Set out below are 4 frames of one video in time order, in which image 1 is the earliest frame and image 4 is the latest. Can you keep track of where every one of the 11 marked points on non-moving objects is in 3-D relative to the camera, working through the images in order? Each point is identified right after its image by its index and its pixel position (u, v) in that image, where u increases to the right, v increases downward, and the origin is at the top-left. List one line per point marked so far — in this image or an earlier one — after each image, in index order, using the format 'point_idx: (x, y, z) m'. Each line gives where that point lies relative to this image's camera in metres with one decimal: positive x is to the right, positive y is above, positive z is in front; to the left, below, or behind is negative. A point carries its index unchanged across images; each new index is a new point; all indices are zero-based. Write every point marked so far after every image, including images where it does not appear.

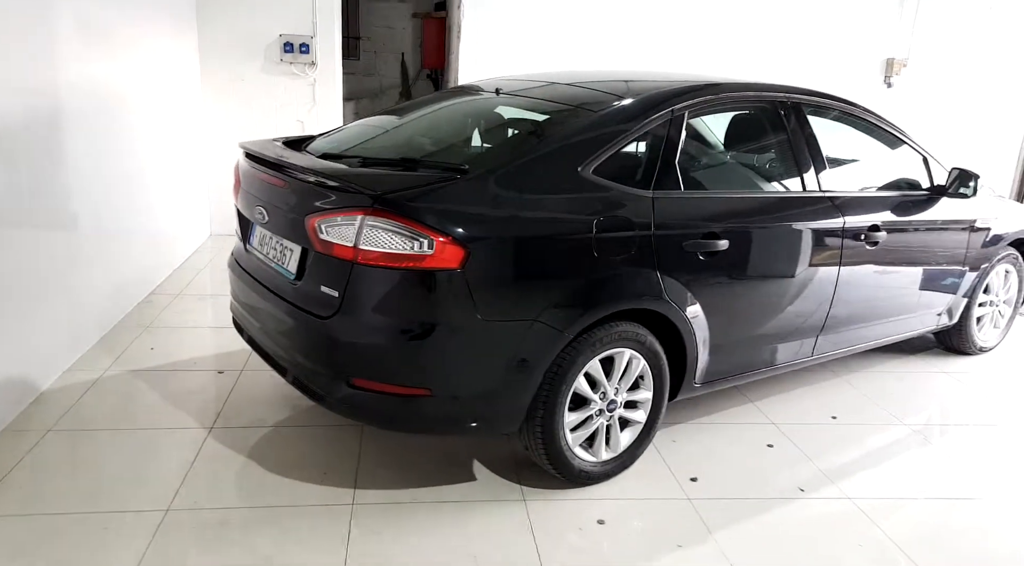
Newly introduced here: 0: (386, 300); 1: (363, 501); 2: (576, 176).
0: (-0.4, 0.0, +2.0) m
1: (-0.5, -0.7, +2.2) m
2: (+0.2, +0.3, +2.2) m
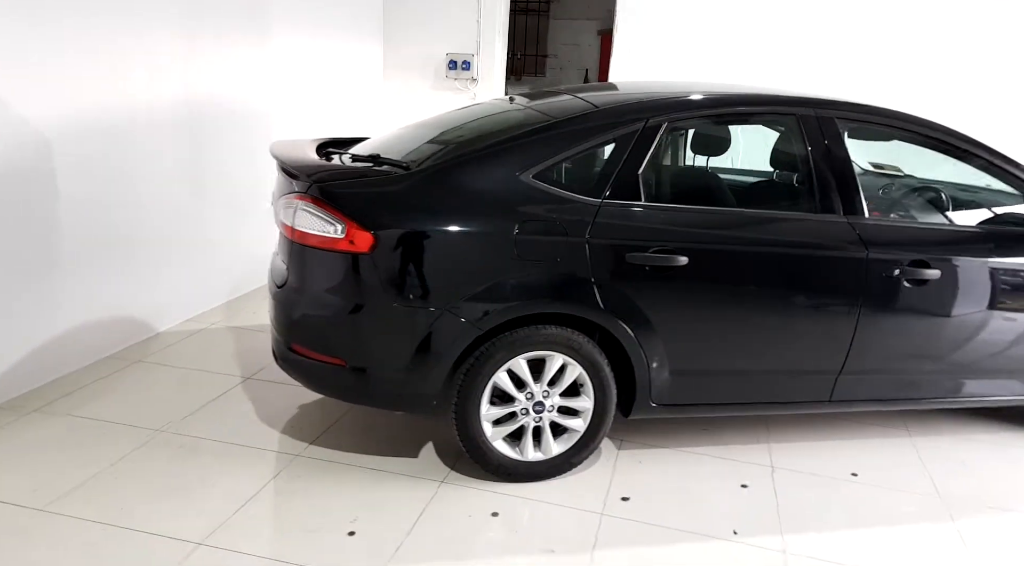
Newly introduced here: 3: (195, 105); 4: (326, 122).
0: (-0.6, 0.0, +2.3) m
1: (-0.7, -0.6, +2.5) m
2: (0.0, +0.3, +2.3) m
3: (-1.7, +1.0, +4.0) m
4: (-1.4, +1.2, +5.5) m
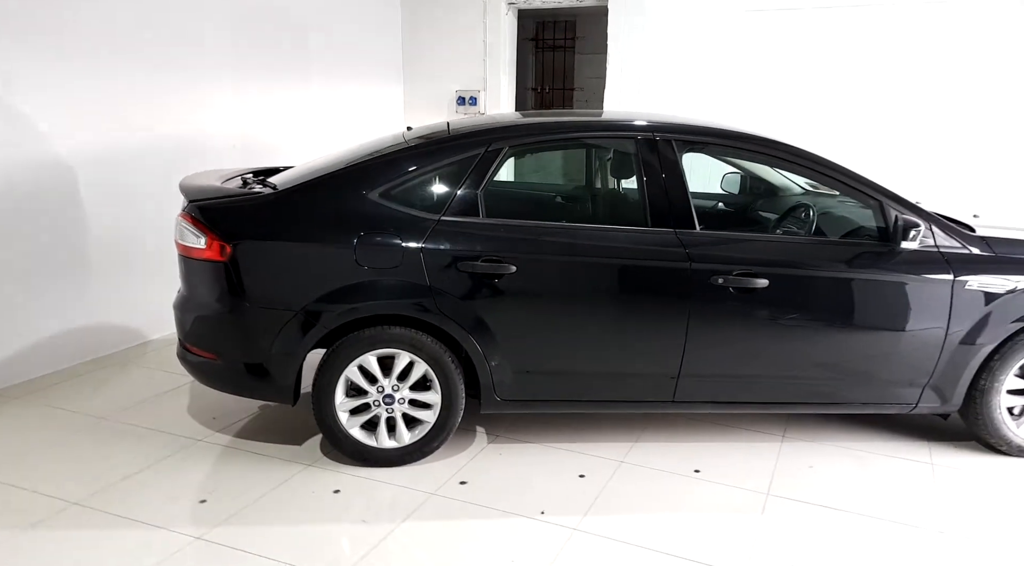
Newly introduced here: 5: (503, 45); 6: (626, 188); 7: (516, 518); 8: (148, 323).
0: (-1.2, 0.0, +2.7) m
1: (-1.2, -0.6, +2.9) m
2: (-0.6, +0.3, +2.6) m
3: (-2.0, +0.9, +4.6) m
4: (-1.6, +1.1, +6.0) m
5: (-0.1, +2.0, +6.0) m
6: (+0.4, +0.4, +2.8) m
7: (0.0, -0.8, +2.4) m
8: (-2.2, -0.2, +4.3) m
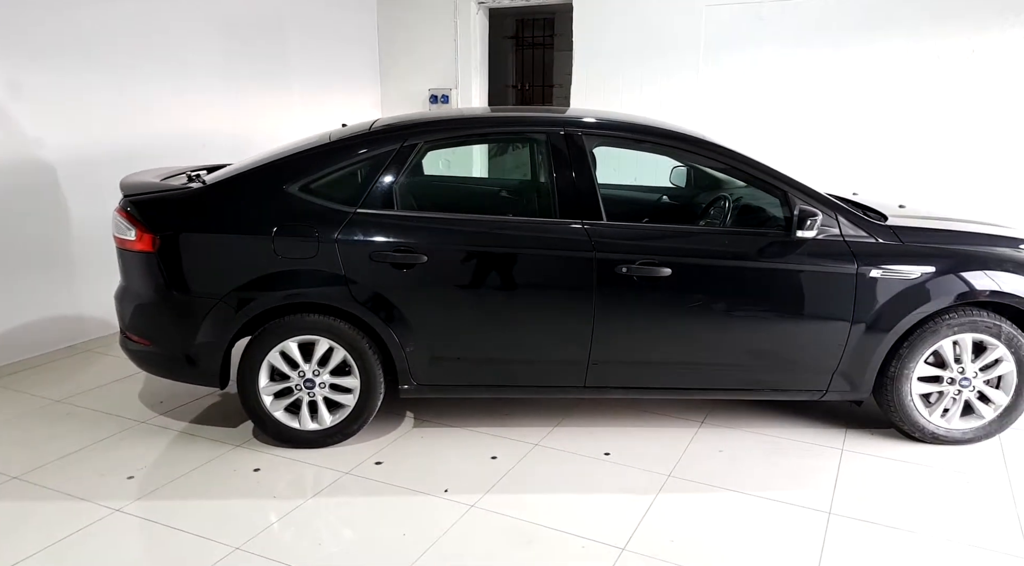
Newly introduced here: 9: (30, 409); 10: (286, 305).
0: (-1.5, 0.0, +2.8) m
1: (-1.6, -0.6, +3.1) m
2: (-0.9, +0.3, +2.8) m
3: (-2.3, +0.9, +4.8) m
4: (-1.8, +1.1, +6.2) m
5: (-0.3, +2.1, +6.2) m
6: (+0.1, +0.4, +2.9) m
7: (-0.3, -0.8, +2.5) m
8: (-2.5, -0.2, +4.5) m
9: (-2.2, -0.6, +3.2) m
10: (-0.9, -0.1, +2.7) m
